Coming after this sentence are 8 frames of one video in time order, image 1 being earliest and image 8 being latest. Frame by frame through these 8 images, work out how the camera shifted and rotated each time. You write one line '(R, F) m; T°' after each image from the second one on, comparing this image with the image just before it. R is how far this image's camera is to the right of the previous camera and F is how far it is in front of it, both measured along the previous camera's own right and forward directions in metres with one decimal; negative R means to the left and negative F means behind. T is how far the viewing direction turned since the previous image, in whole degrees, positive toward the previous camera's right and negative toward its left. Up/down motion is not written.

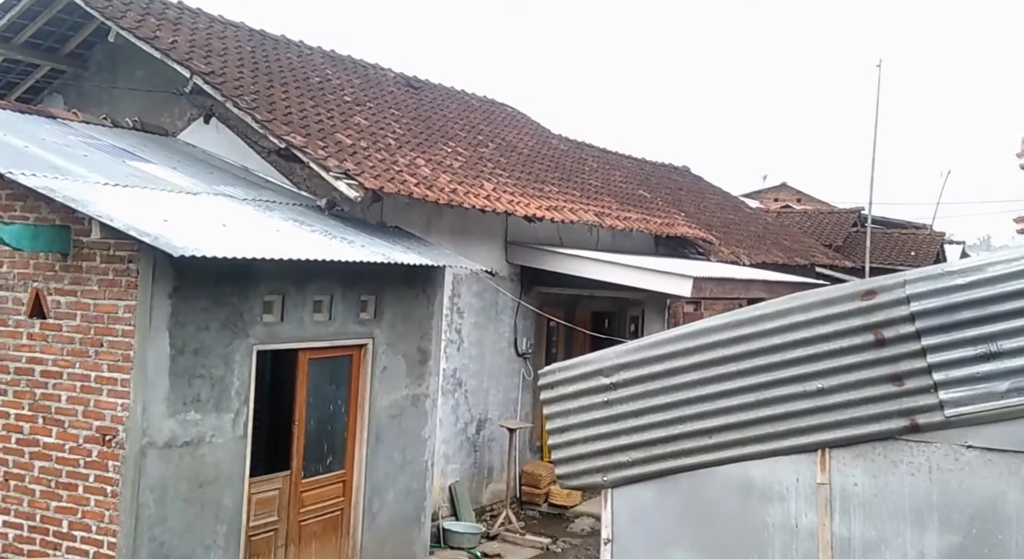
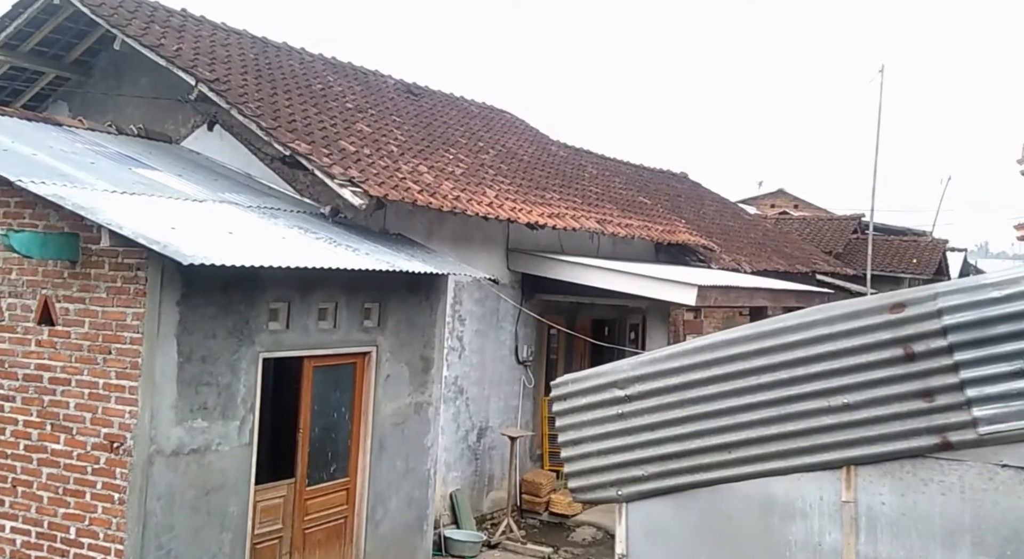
(-0.1, 0.0) m; 0°
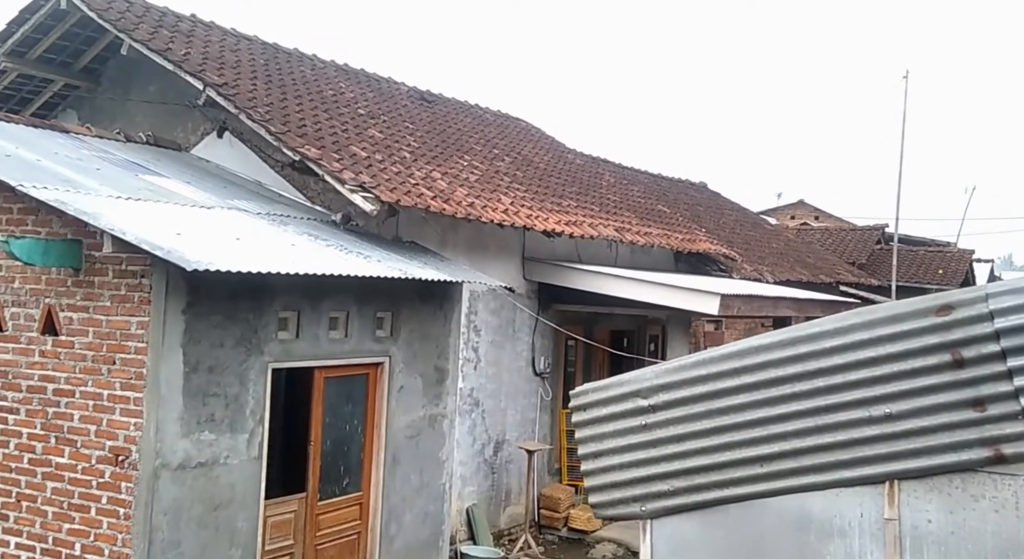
(0.0, +0.3) m; -1°
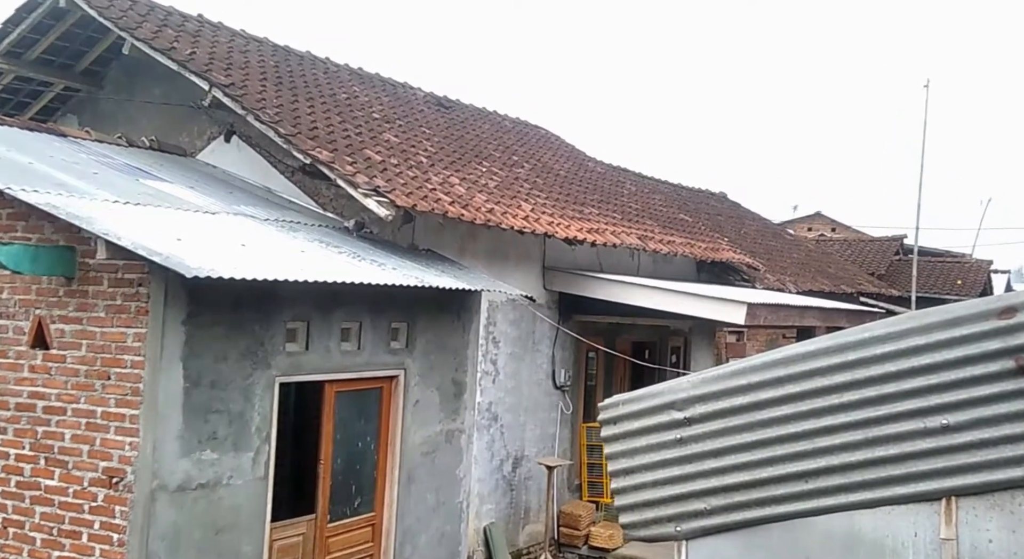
(0.0, +0.4) m; -1°
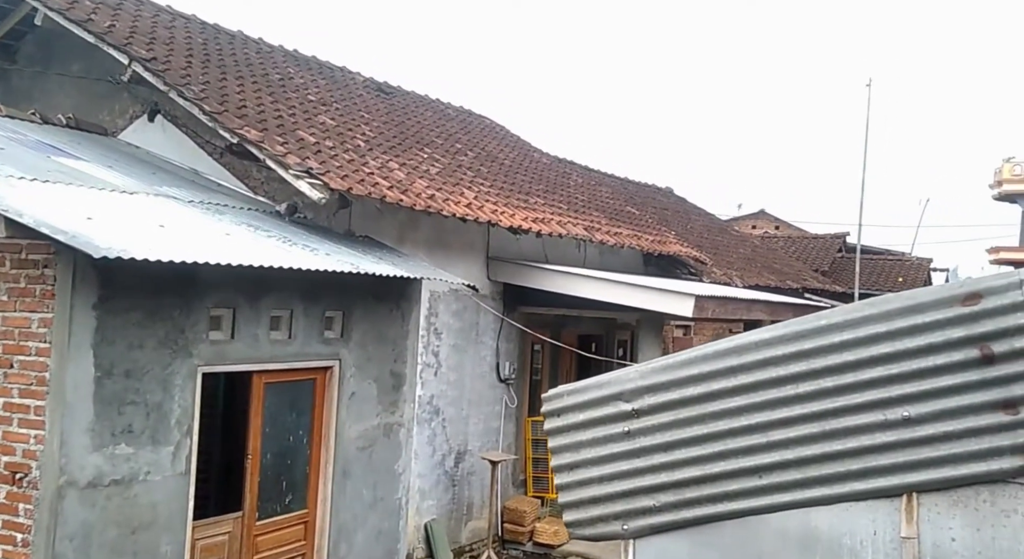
(+0.1, +0.3) m; +2°
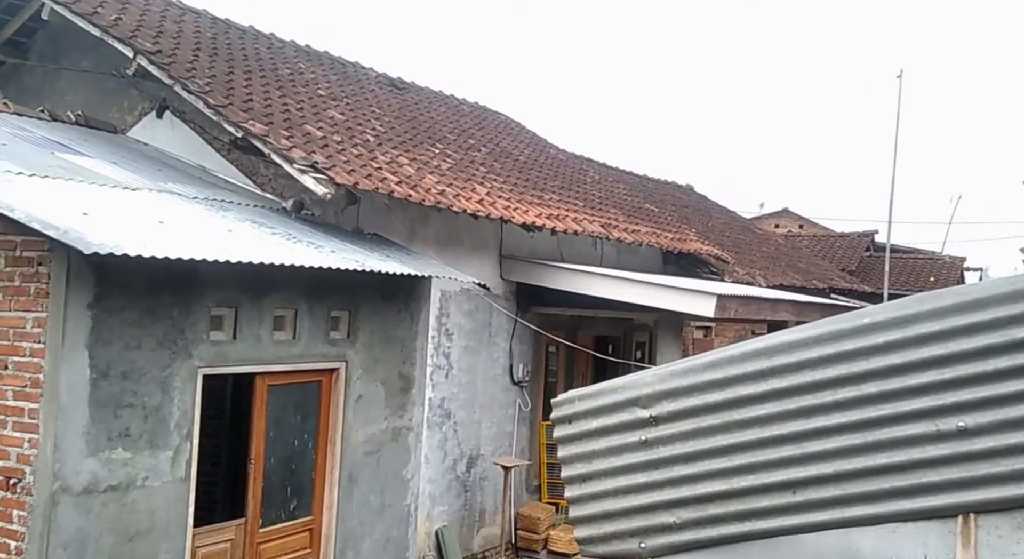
(0.0, +0.3) m; -1°
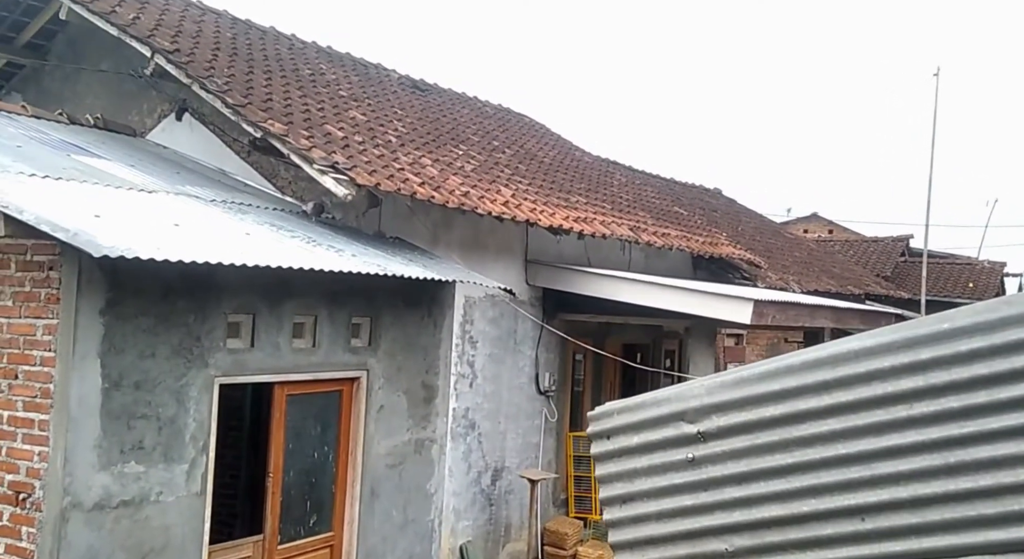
(-0.1, +0.3) m; -1°
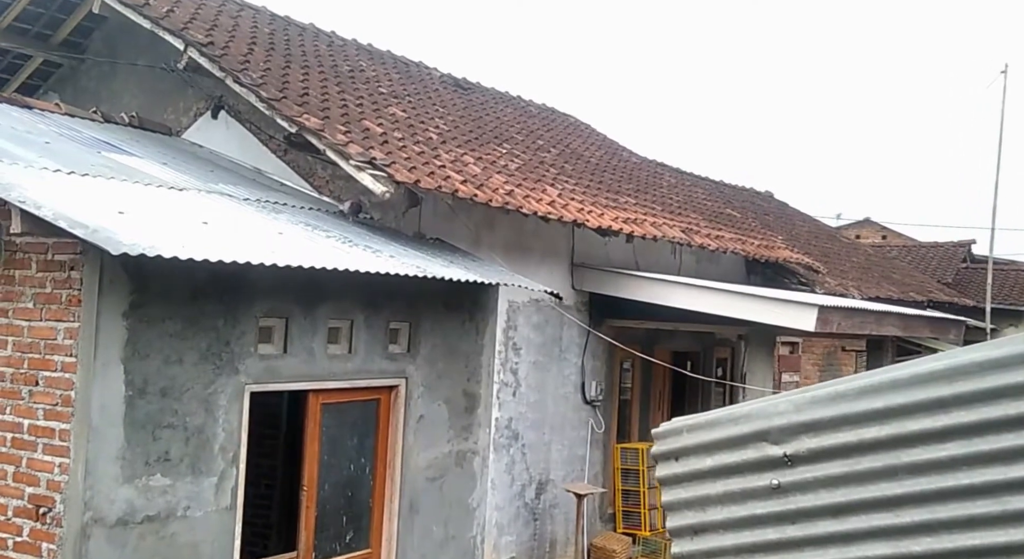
(0.0, +0.4) m; -2°
